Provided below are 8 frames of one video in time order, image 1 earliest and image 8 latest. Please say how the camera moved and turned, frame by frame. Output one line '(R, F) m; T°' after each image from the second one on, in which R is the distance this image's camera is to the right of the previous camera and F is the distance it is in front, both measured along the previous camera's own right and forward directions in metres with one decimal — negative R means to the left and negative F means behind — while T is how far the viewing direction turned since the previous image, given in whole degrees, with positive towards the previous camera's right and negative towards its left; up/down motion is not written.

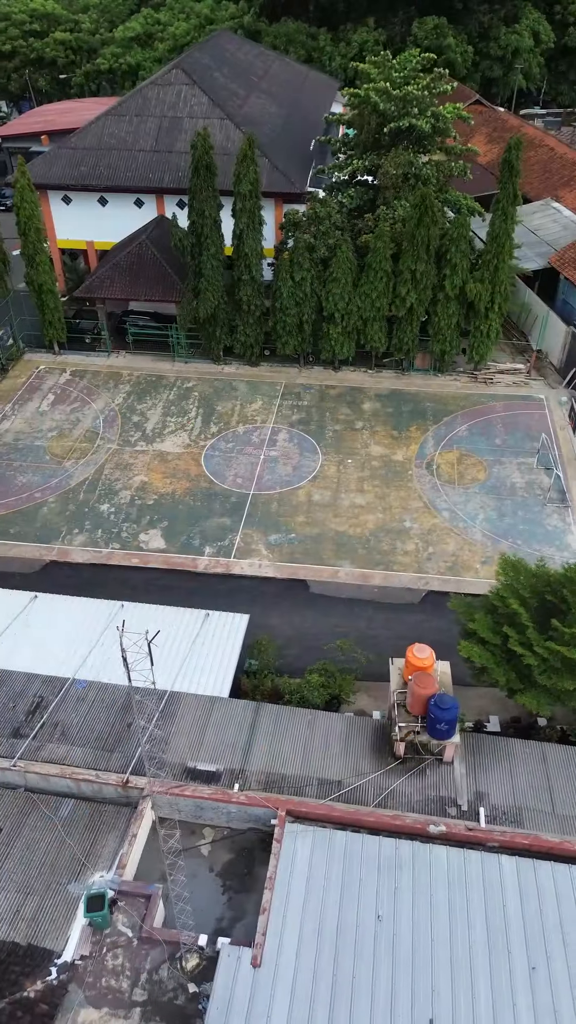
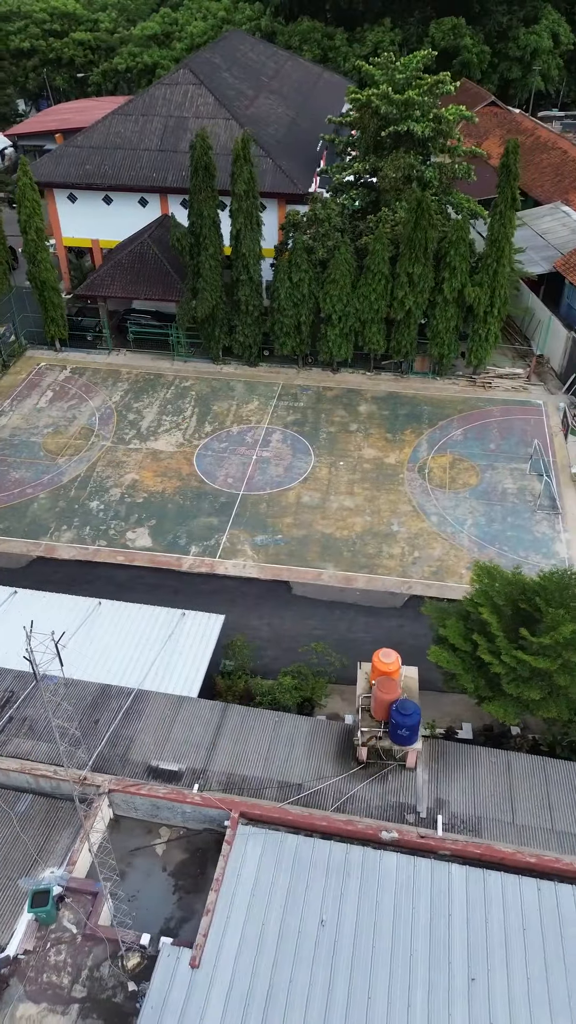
(+1.0, 0.0) m; -1°
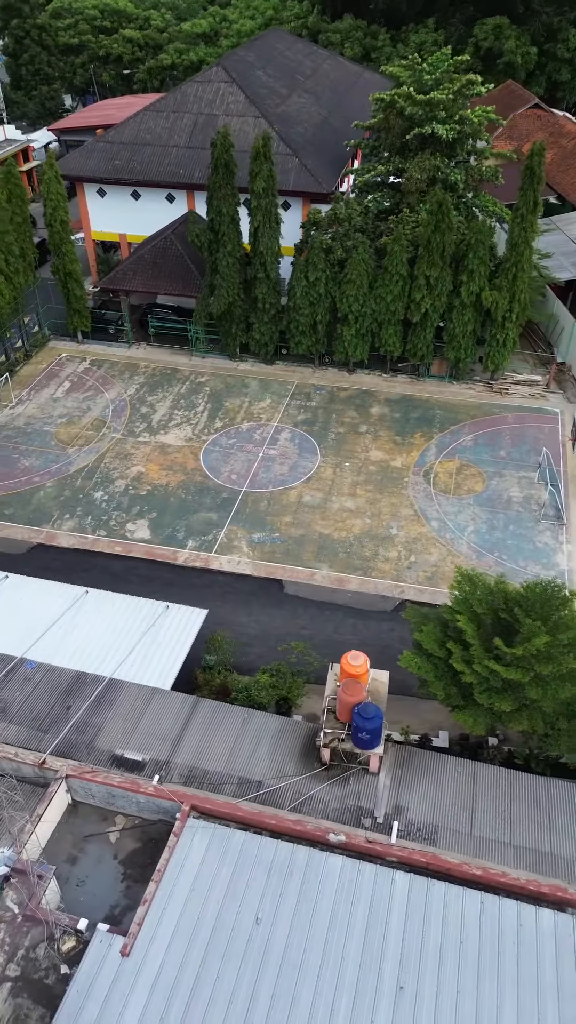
(+1.3, 0.0) m; -3°
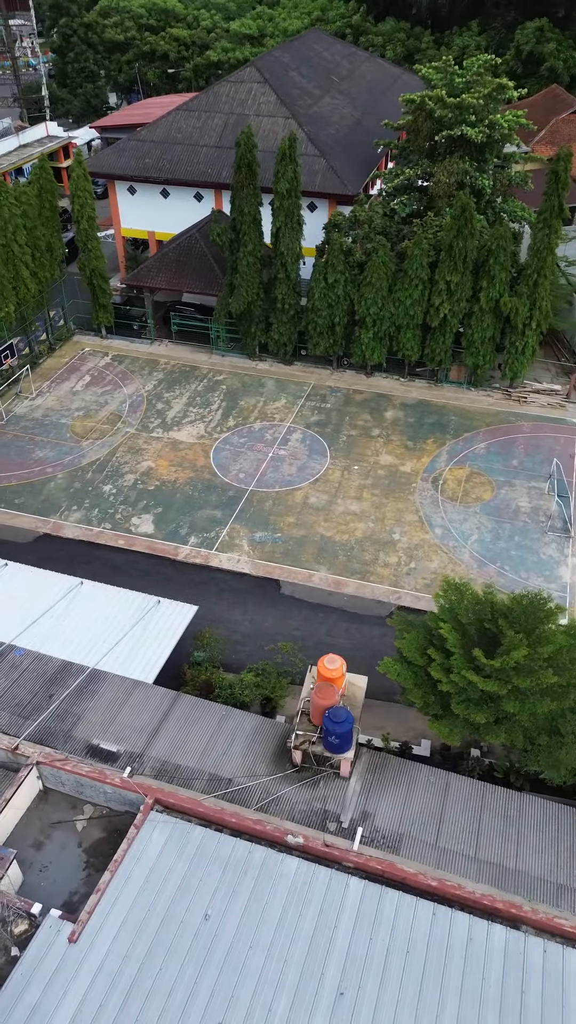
(+1.1, 0.0) m; -3°
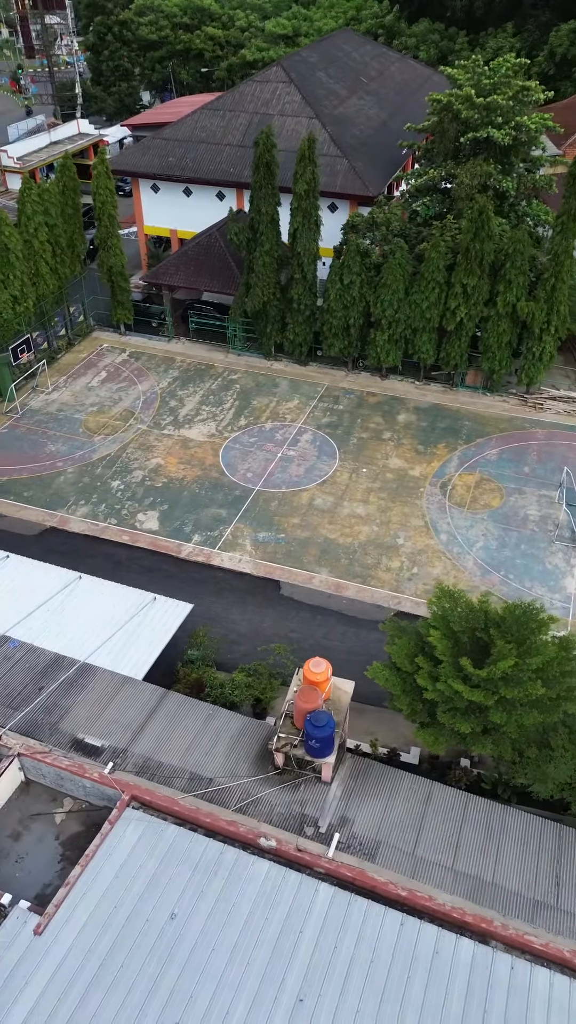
(+0.8, +0.1) m; -2°
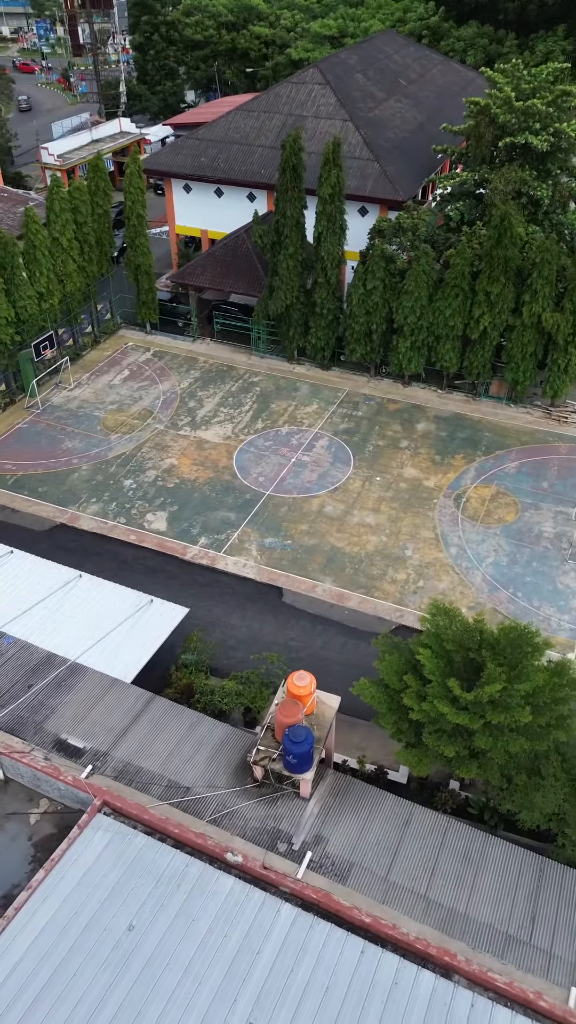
(+0.9, +0.2) m; -3°
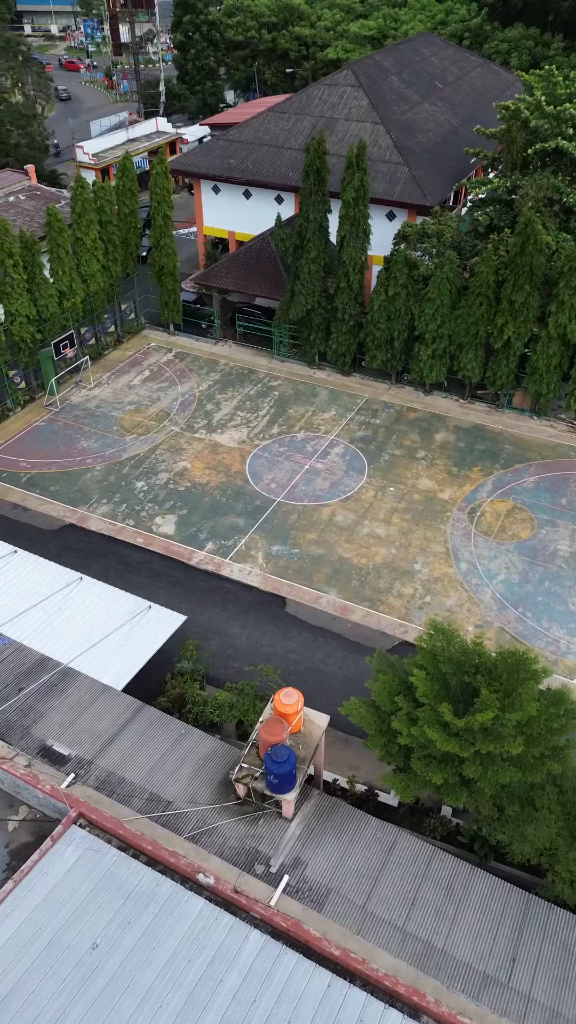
(+0.8, +0.3) m; -3°
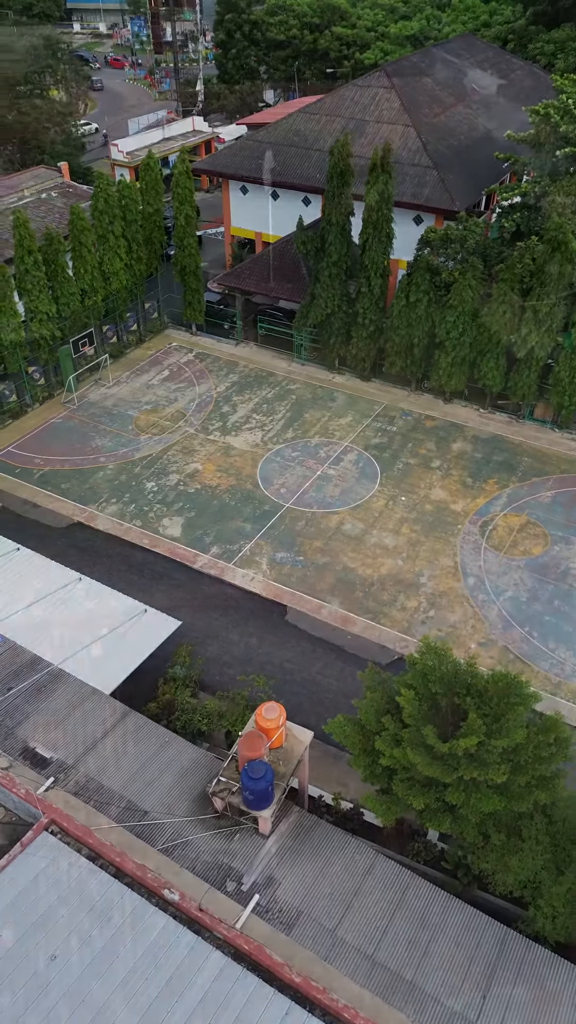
(+0.8, +0.3) m; -3°
